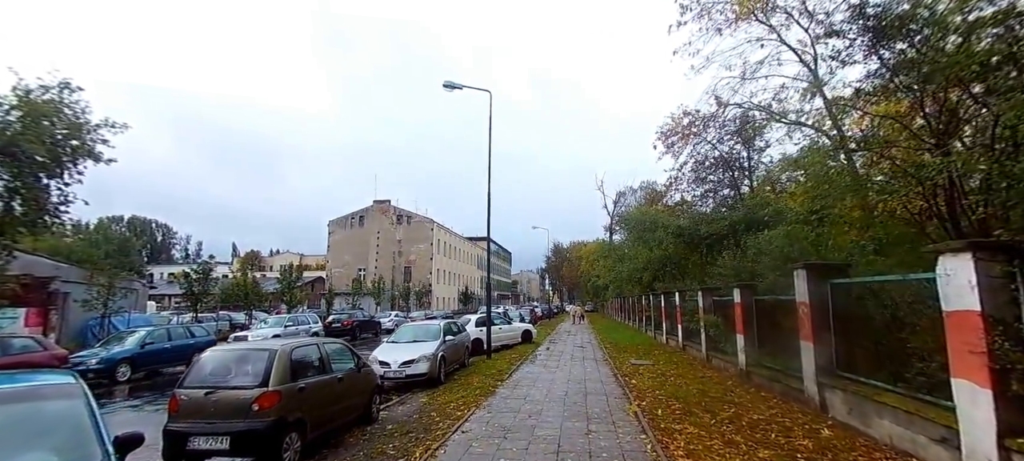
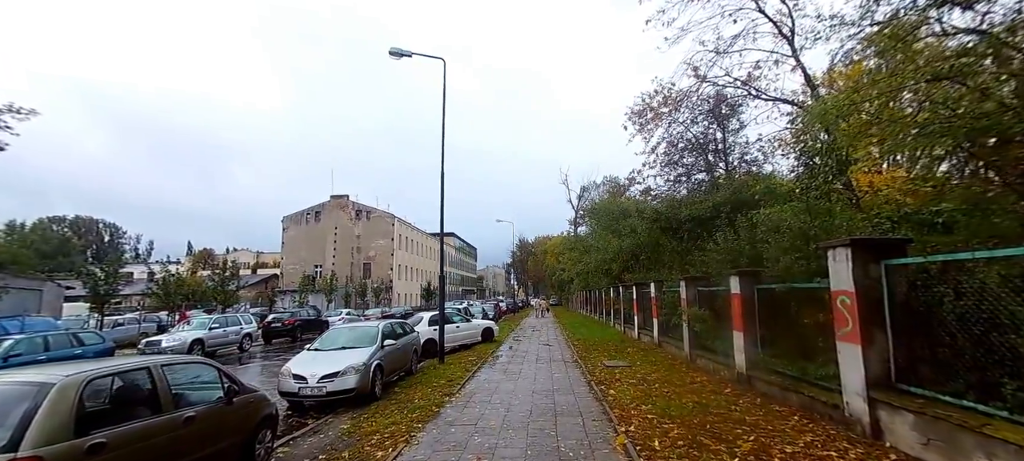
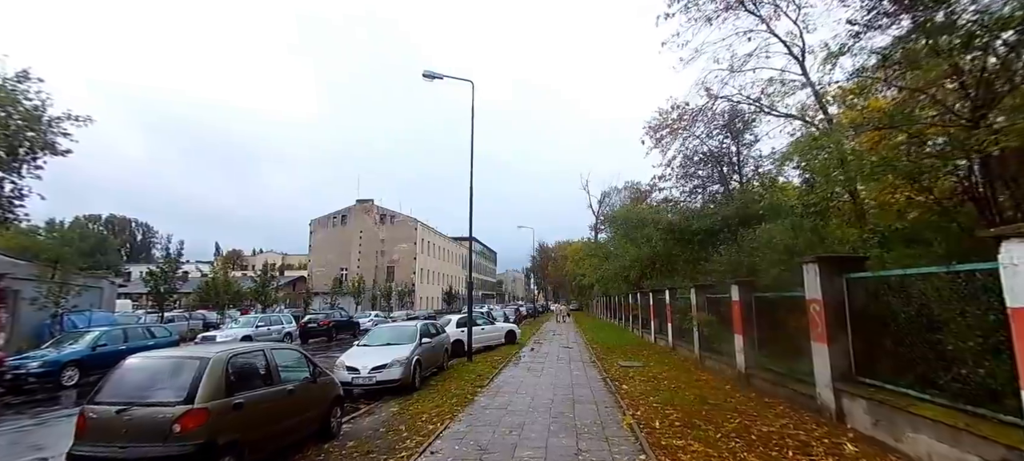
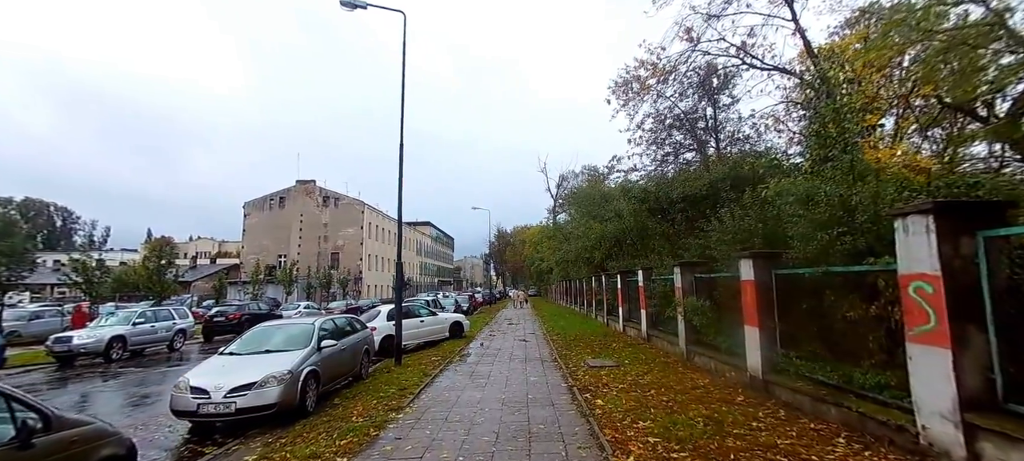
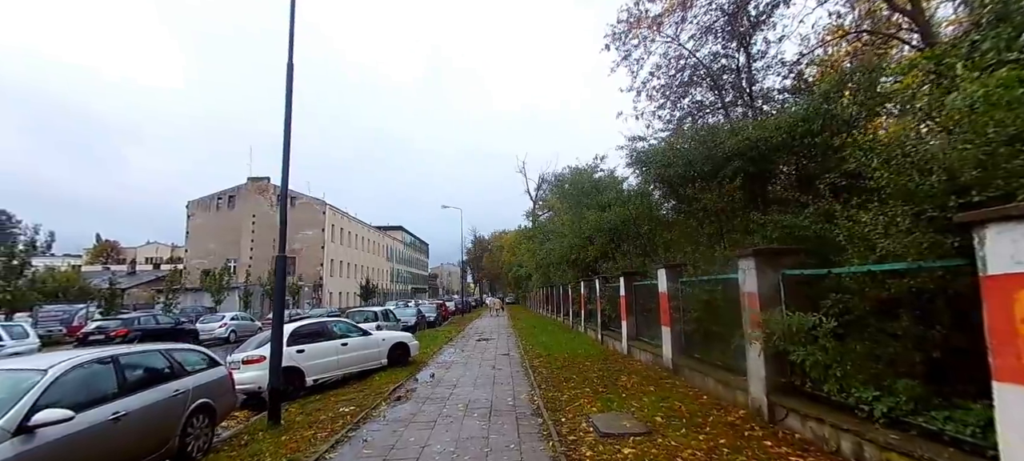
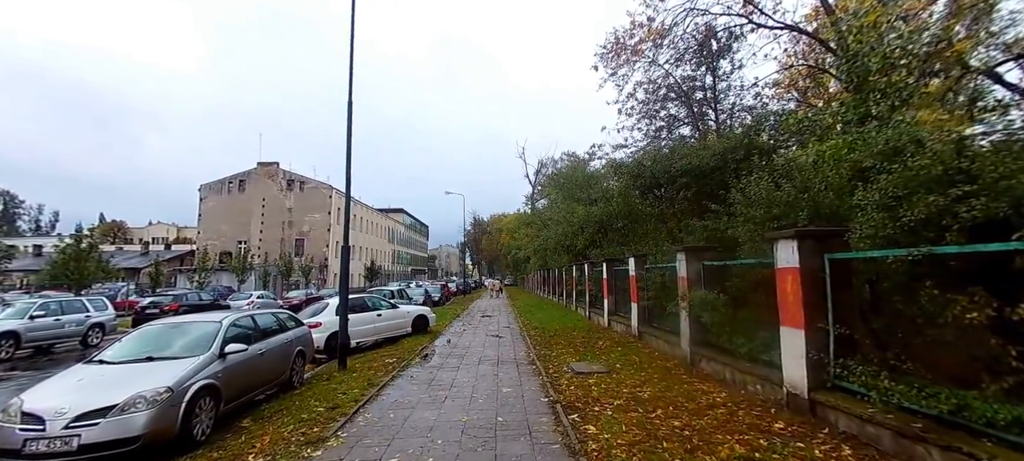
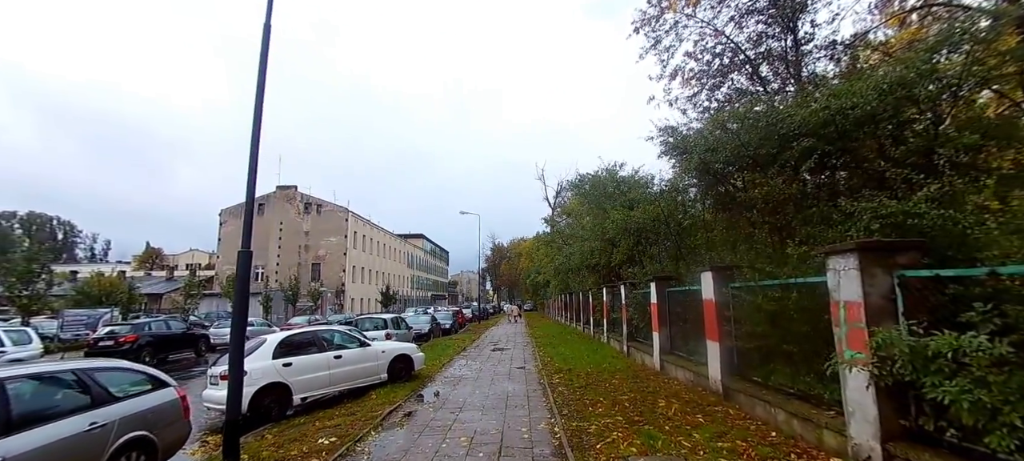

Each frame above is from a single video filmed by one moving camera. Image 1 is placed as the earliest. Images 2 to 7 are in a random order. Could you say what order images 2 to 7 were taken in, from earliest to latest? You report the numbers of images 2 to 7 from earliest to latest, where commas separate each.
3, 2, 4, 6, 5, 7
